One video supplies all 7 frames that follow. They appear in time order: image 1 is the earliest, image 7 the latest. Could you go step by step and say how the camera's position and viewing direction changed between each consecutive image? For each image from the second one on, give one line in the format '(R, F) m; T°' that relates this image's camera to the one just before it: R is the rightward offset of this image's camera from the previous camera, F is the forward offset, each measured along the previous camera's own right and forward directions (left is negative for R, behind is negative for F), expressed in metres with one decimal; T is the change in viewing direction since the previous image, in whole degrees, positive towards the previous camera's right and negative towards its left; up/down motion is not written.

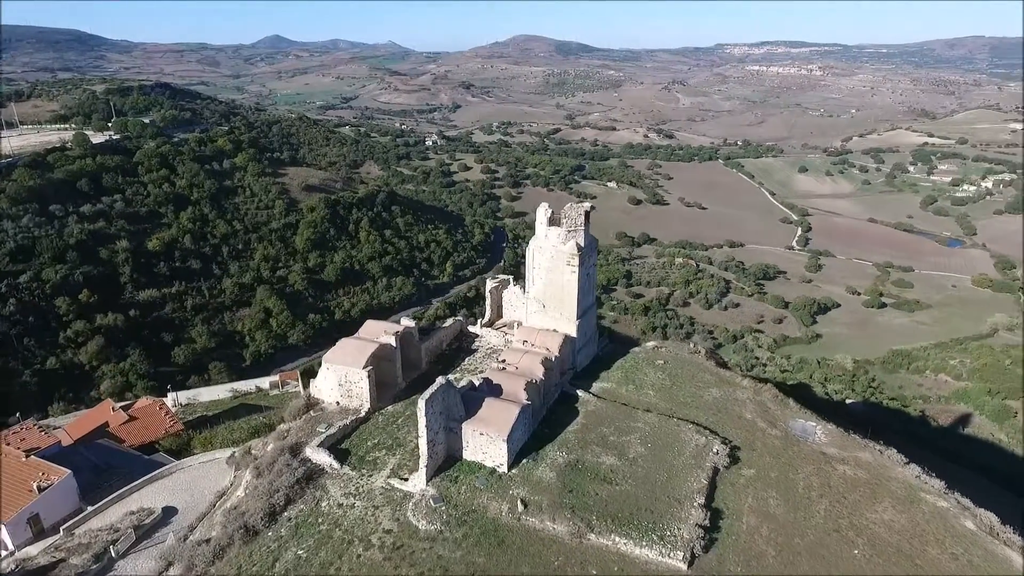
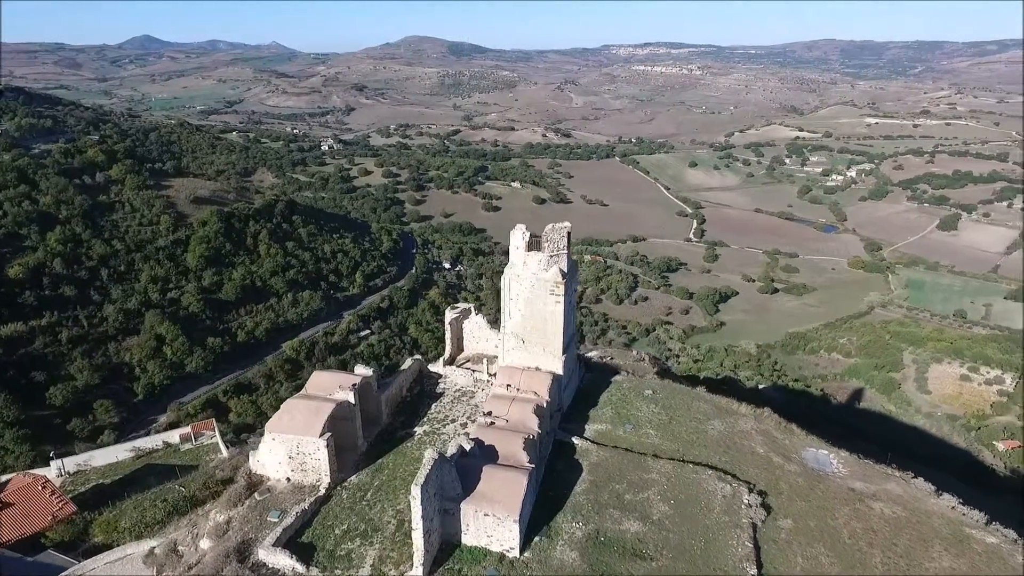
(-1.6, +2.4) m; +9°
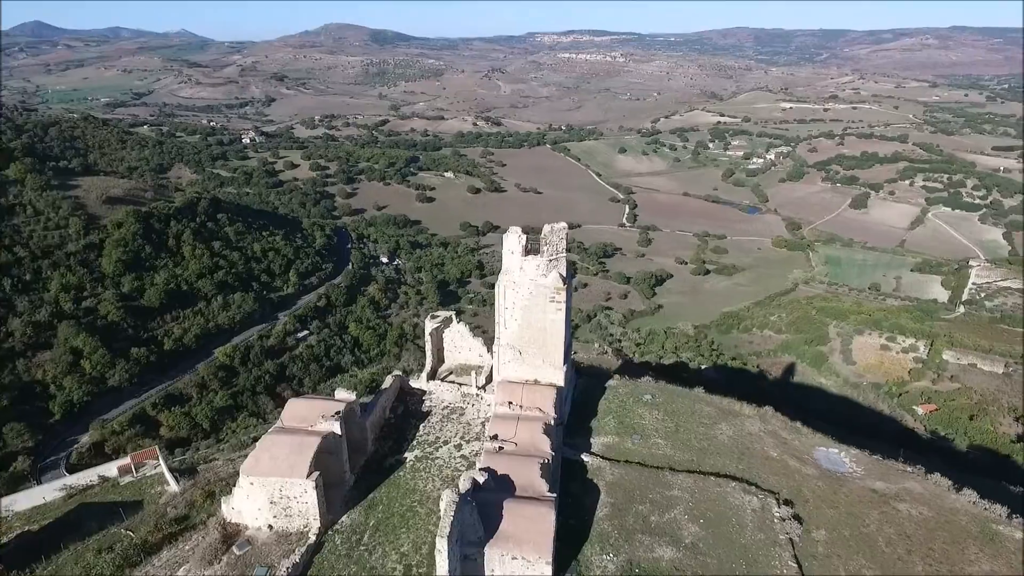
(-1.3, +1.3) m; +6°
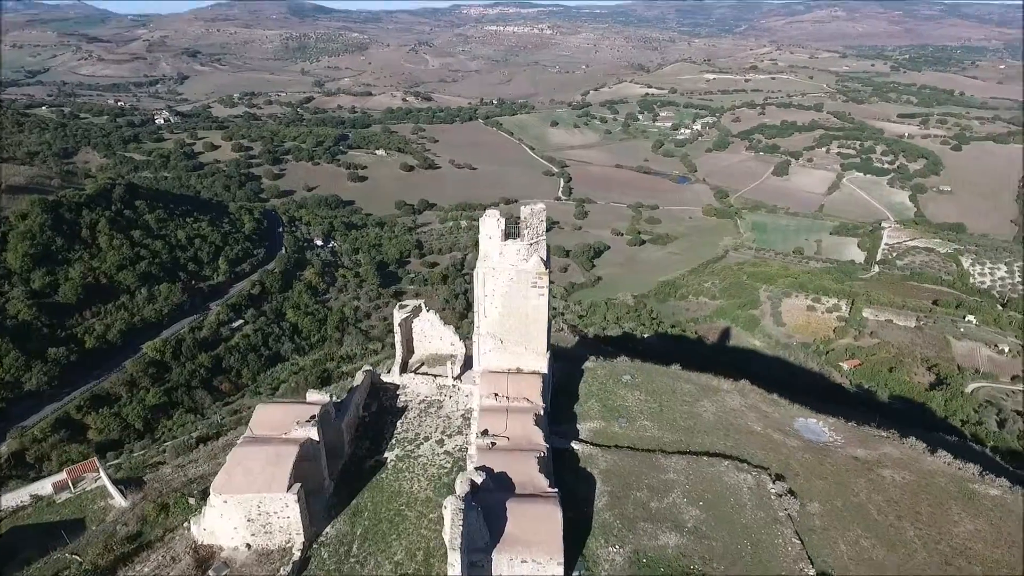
(-0.9, +0.6) m; +6°
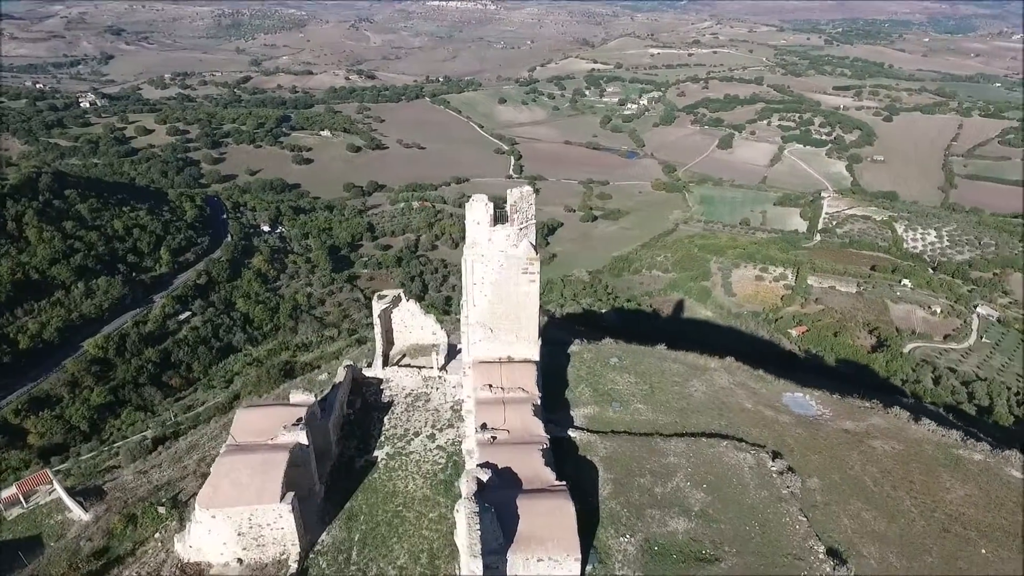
(-0.7, +0.5) m; +4°
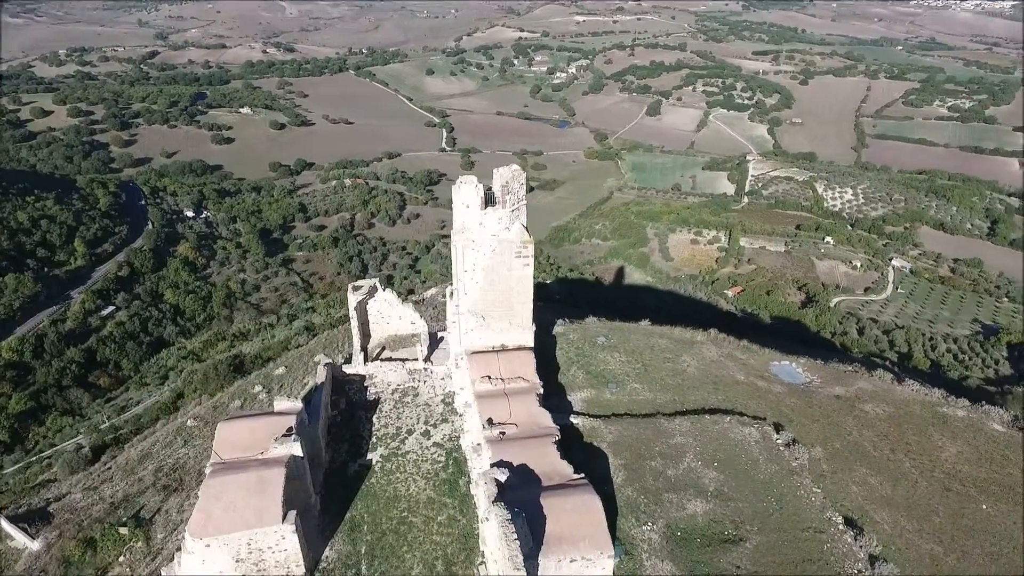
(-1.1, +0.7) m; +6°
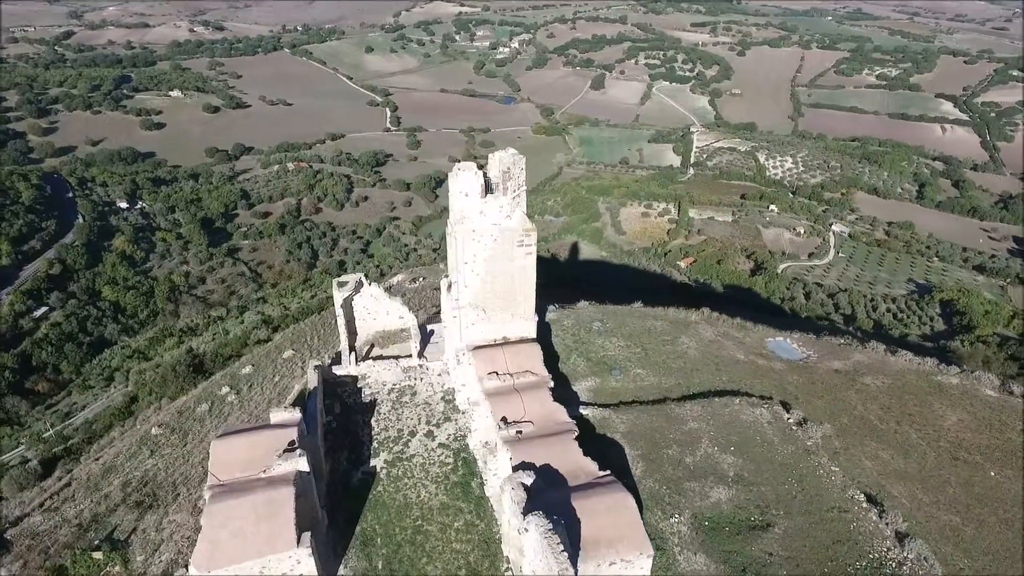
(-0.9, +0.6) m; +4°
